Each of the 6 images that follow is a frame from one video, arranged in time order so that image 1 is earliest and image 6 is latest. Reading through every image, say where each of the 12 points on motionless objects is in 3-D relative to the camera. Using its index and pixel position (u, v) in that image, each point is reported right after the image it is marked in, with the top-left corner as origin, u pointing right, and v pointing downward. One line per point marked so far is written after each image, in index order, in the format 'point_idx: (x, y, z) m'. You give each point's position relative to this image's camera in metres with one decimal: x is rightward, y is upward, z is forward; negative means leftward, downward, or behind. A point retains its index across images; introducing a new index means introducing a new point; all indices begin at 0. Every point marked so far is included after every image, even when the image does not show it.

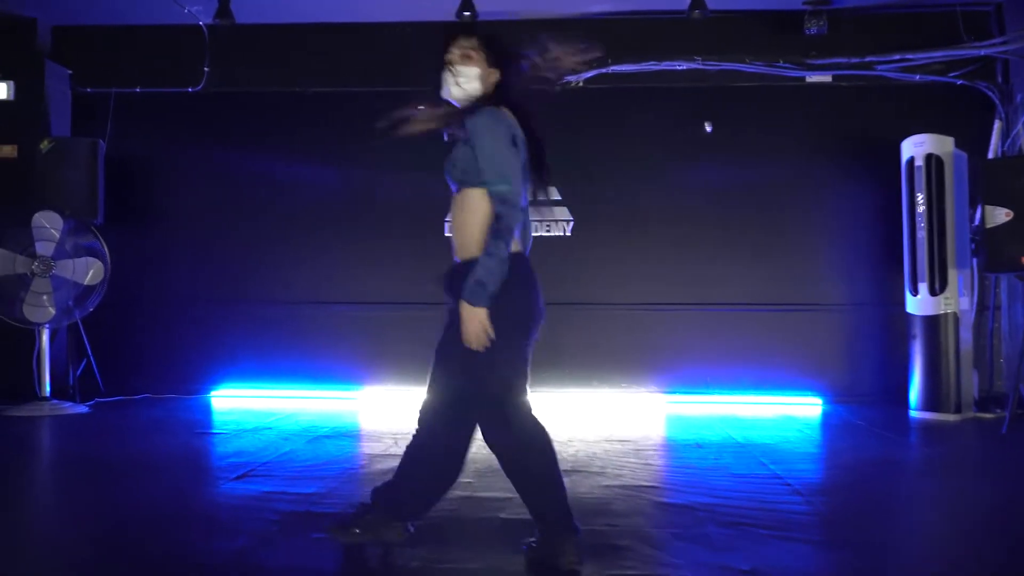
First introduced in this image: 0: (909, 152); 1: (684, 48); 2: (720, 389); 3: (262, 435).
0: (+2.1, +0.7, +4.6) m
1: (+1.0, +1.4, +5.2) m
2: (+1.2, -0.6, +5.2) m
3: (-1.2, -0.7, +4.4) m
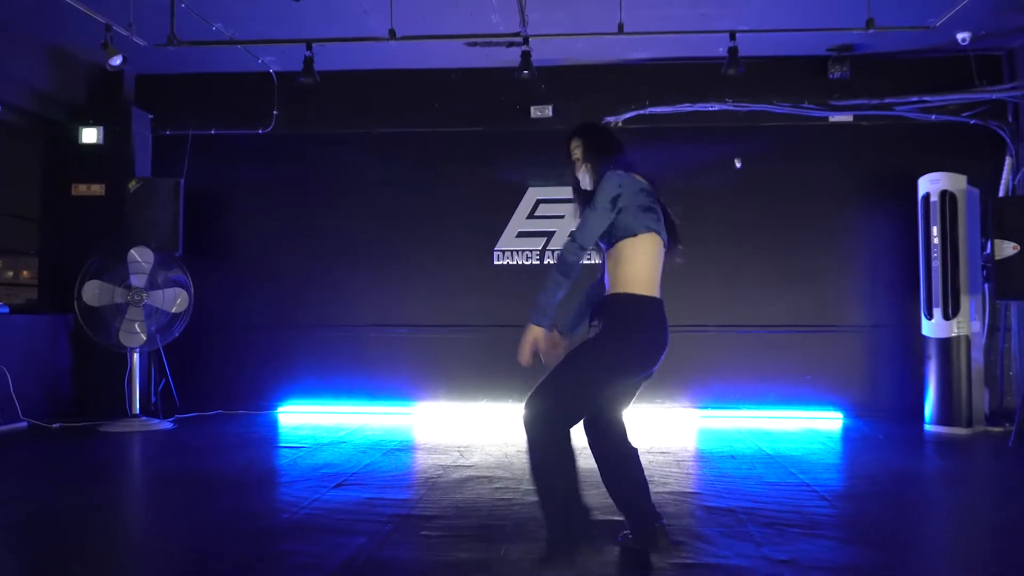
0: (+2.3, +0.6, +5.0) m
1: (+1.3, +1.2, +5.6) m
2: (+1.5, -0.7, +5.6) m
3: (-0.9, -0.9, +4.8) m
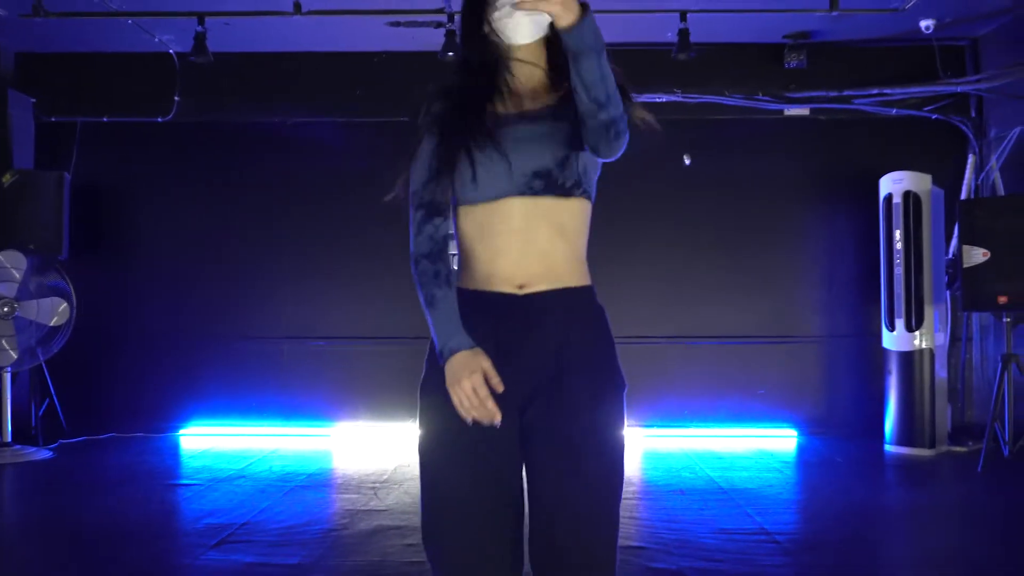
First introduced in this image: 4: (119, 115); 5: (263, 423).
0: (+1.9, +0.5, +4.6) m
1: (+0.9, +1.2, +5.2) m
2: (+1.1, -0.8, +5.2) m
3: (-1.3, -0.9, +4.2) m
4: (-2.3, +1.0, +5.3) m
5: (-1.5, -0.8, +5.4) m
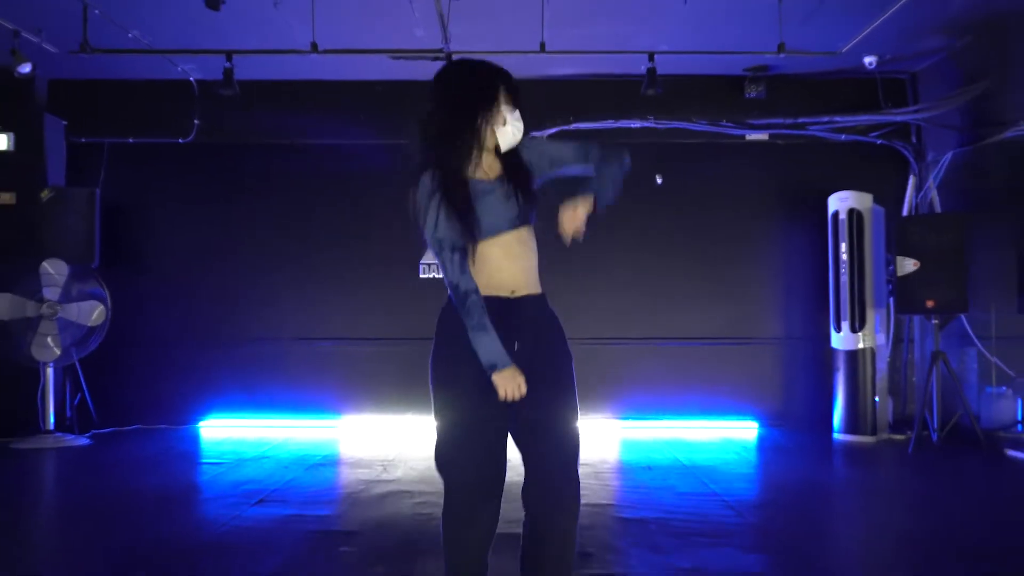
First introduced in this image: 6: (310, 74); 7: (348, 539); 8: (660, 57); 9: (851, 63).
0: (+1.9, +0.5, +5.2) m
1: (+0.8, +1.2, +5.7) m
2: (+1.0, -0.8, +5.8) m
3: (-1.4, -0.9, +4.8) m
4: (-2.4, +1.0, +5.8) m
5: (-1.6, -0.8, +5.9) m
6: (-1.3, +1.4, +5.7) m
7: (-0.5, -0.8, +2.9) m
8: (+0.8, +1.3, +5.1) m
9: (+2.0, +1.4, +5.4) m
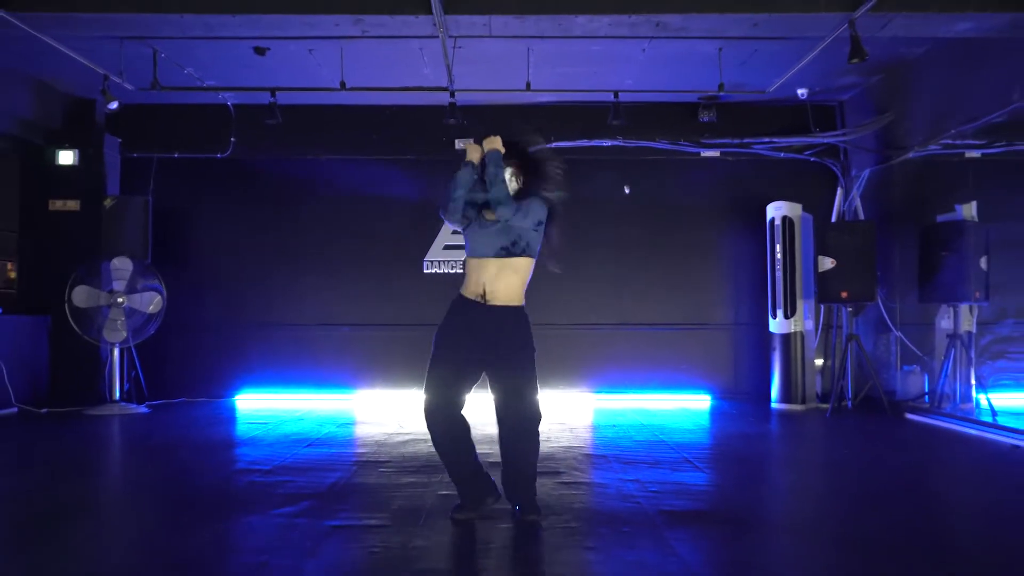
0: (+1.8, +0.5, +6.2) m
1: (+0.7, +1.2, +6.8) m
2: (+0.9, -0.8, +6.8) m
3: (-1.4, -0.9, +5.7) m
4: (-2.5, +1.0, +6.8) m
5: (-1.6, -0.8, +6.9) m
6: (-1.4, +1.4, +6.7) m
7: (-0.6, -0.8, +3.9) m
8: (+0.8, +1.4, +6.1) m
9: (+2.0, +1.4, +6.4) m
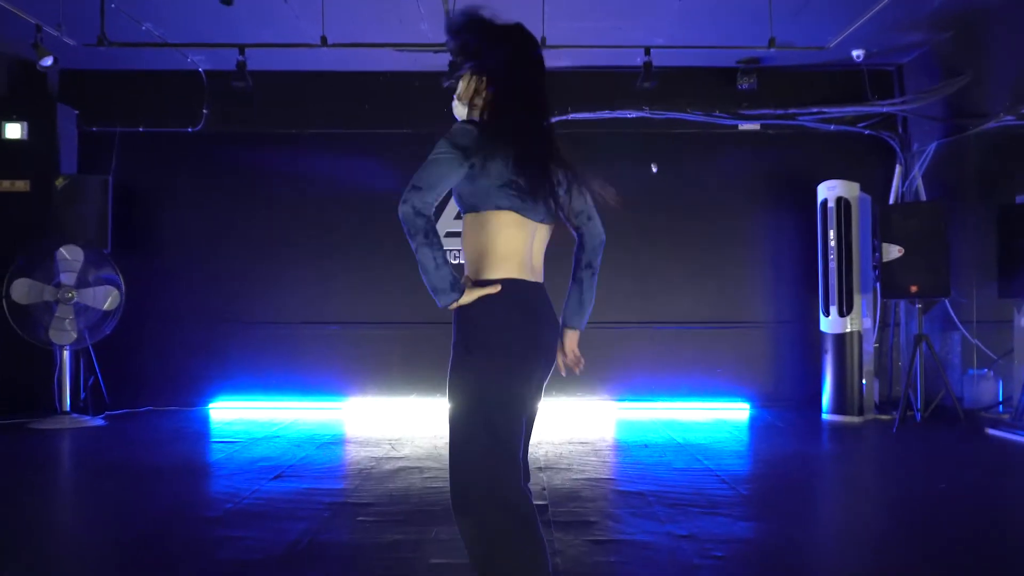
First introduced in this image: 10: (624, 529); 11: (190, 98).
0: (+1.9, +0.6, +5.4) m
1: (+0.8, +1.3, +5.9) m
2: (+1.0, -0.7, +6.0) m
3: (-1.3, -0.9, +5.0) m
4: (-2.4, +1.1, +6.0) m
5: (-1.6, -0.7, +6.1) m
6: (-1.3, +1.5, +5.8) m
7: (-0.5, -0.8, +3.1) m
8: (+0.8, +1.4, +5.3) m
9: (+2.0, +1.4, +5.6) m
10: (+0.4, -0.8, +2.9) m
11: (-2.2, +1.3, +6.0) m
